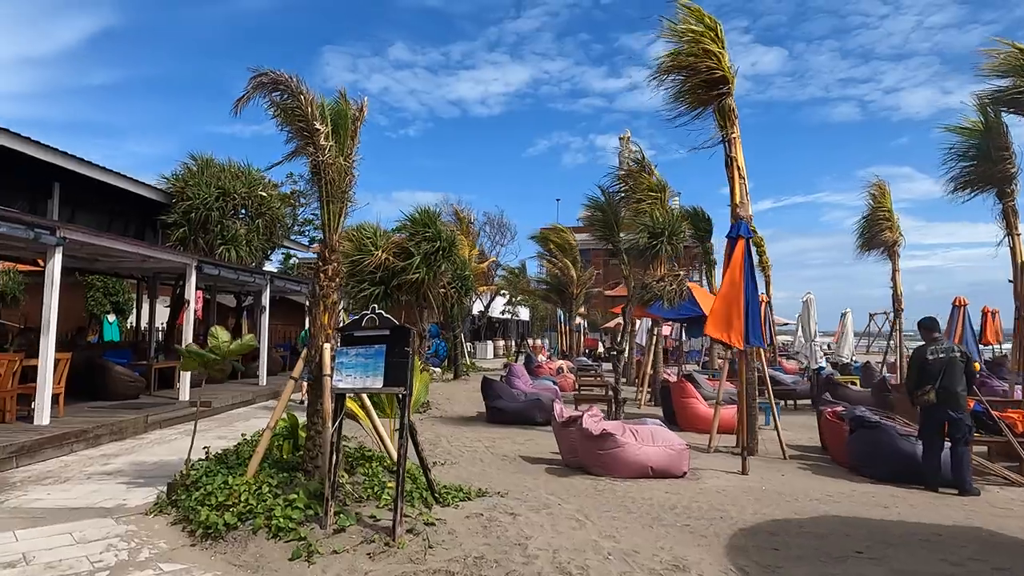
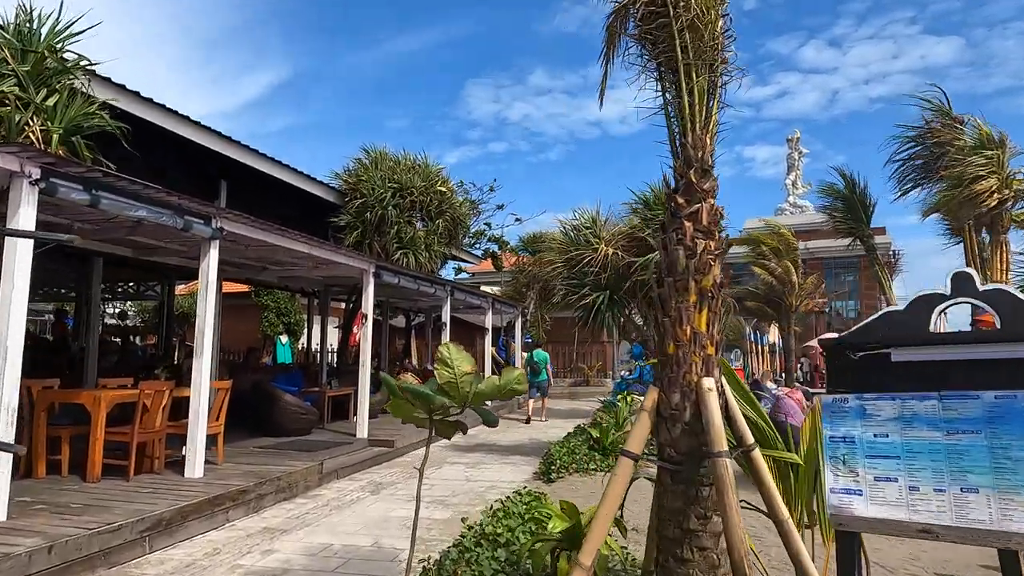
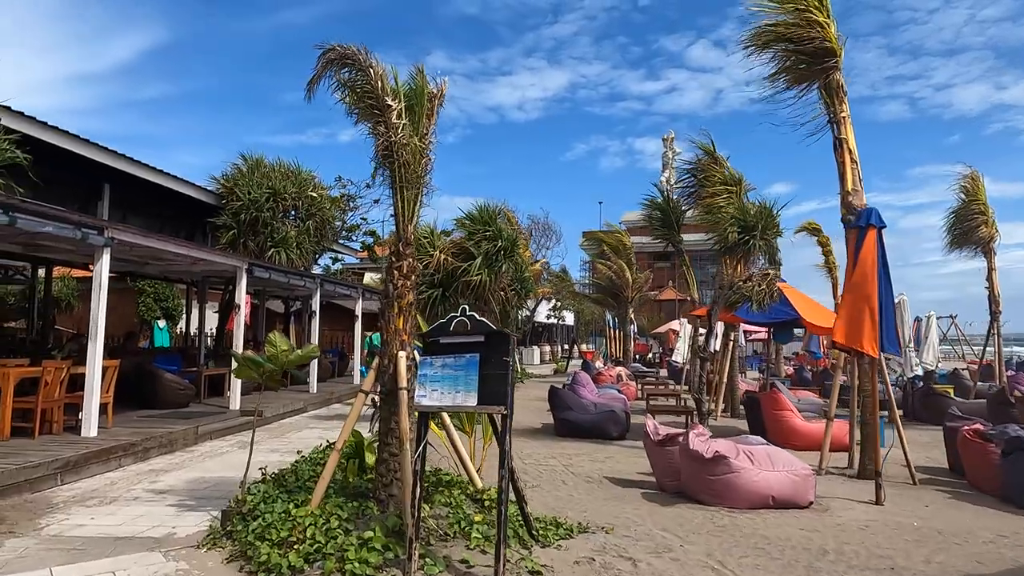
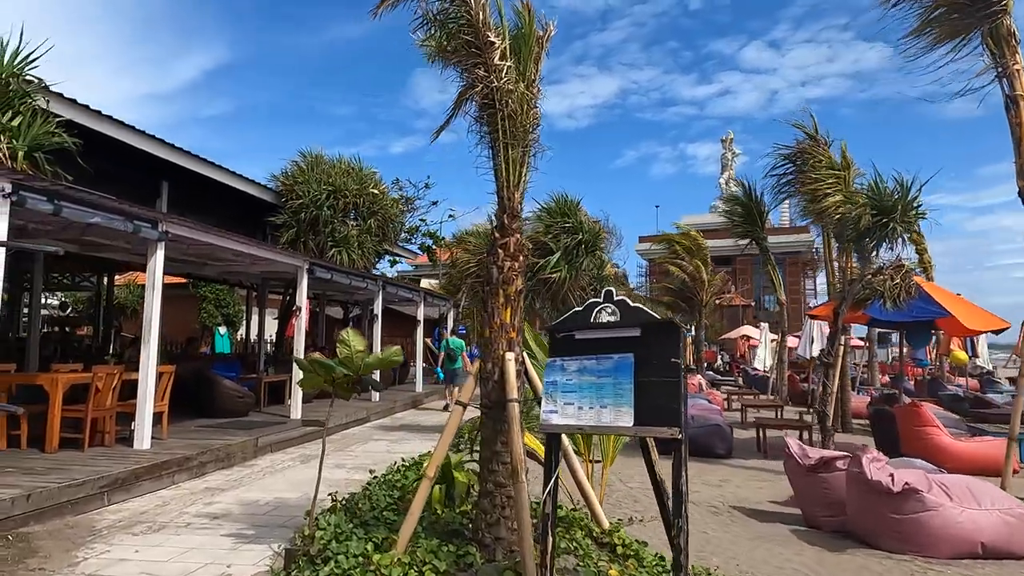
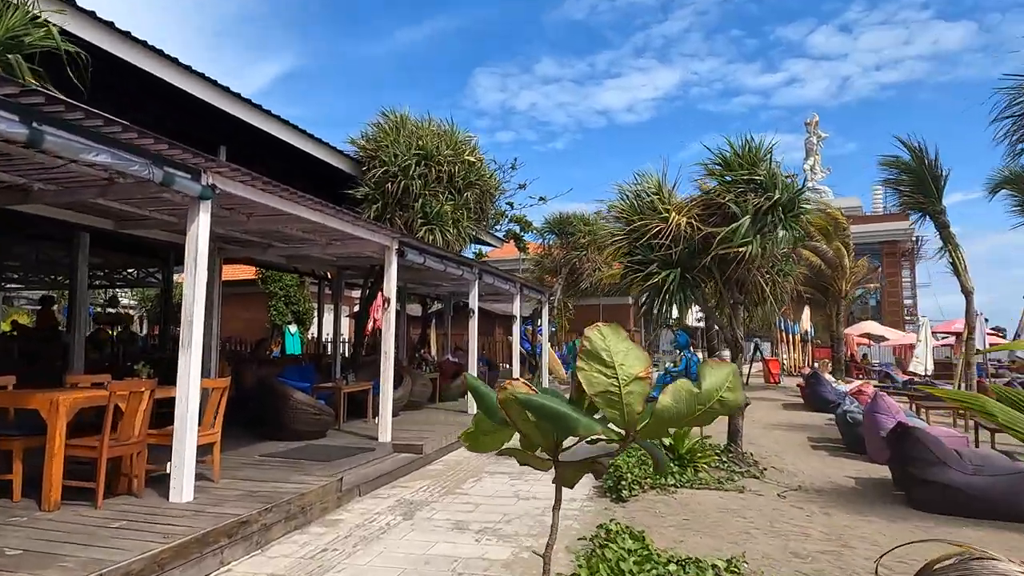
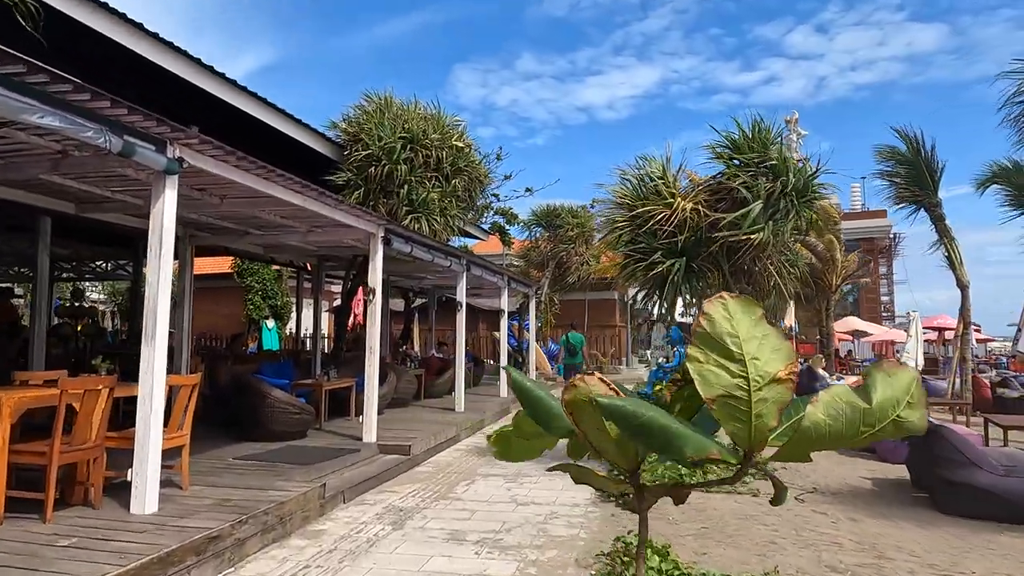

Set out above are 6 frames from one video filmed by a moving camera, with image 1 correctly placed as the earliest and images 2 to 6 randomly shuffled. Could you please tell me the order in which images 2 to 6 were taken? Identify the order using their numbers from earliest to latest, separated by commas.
3, 4, 2, 5, 6
